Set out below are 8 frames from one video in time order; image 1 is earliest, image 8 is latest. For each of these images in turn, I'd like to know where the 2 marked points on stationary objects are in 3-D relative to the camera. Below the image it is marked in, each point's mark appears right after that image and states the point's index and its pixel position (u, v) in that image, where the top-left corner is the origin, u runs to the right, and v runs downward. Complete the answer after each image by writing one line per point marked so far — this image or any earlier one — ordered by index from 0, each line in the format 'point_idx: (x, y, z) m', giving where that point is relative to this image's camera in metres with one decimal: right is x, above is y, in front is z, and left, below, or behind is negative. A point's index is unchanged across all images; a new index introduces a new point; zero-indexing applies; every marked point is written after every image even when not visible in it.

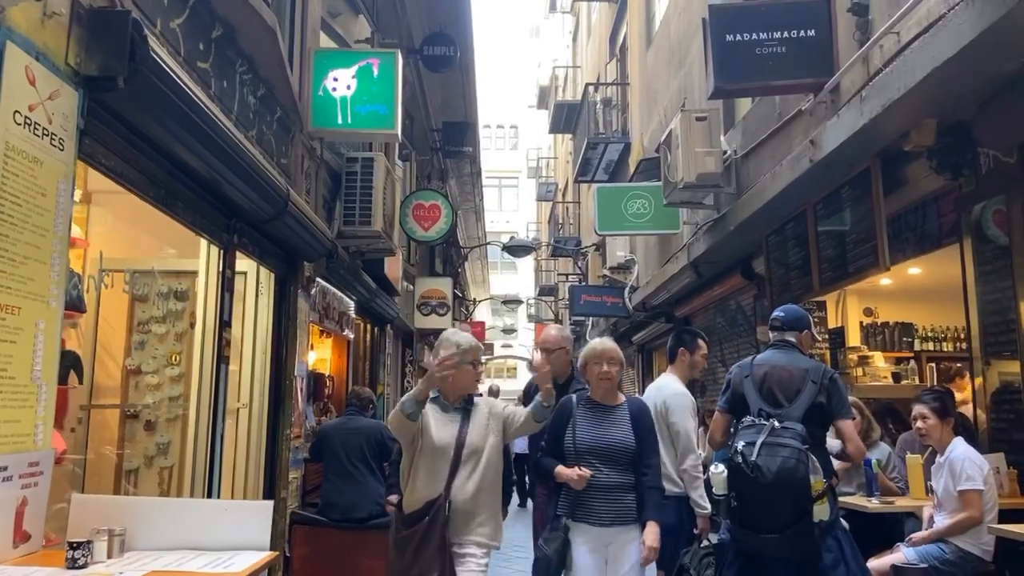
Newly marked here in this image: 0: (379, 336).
0: (-1.8, -0.7, +10.6) m
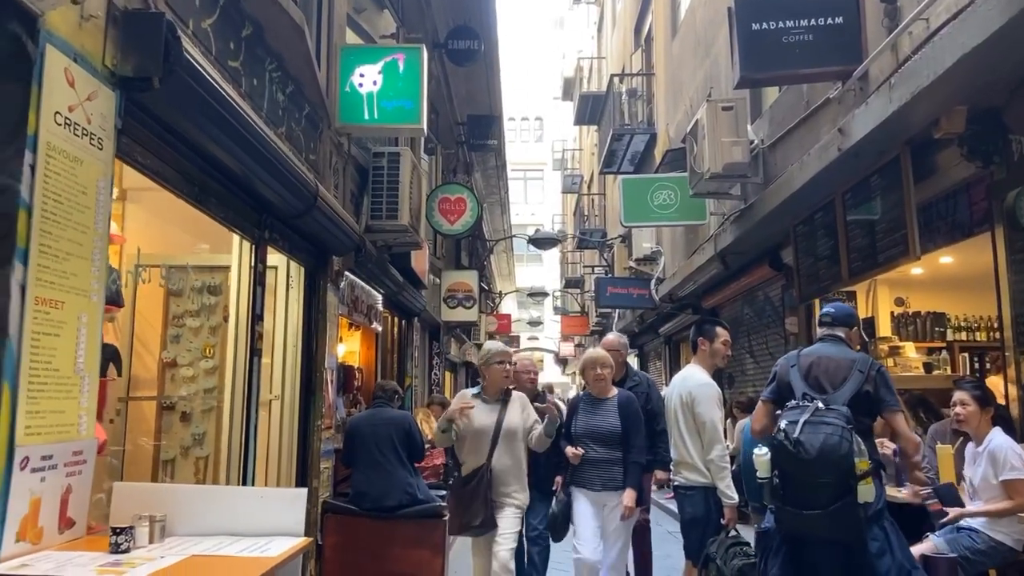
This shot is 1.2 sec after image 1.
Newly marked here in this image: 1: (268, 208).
0: (-1.5, -0.6, +10.7) m
1: (-1.5, +0.5, +4.9) m
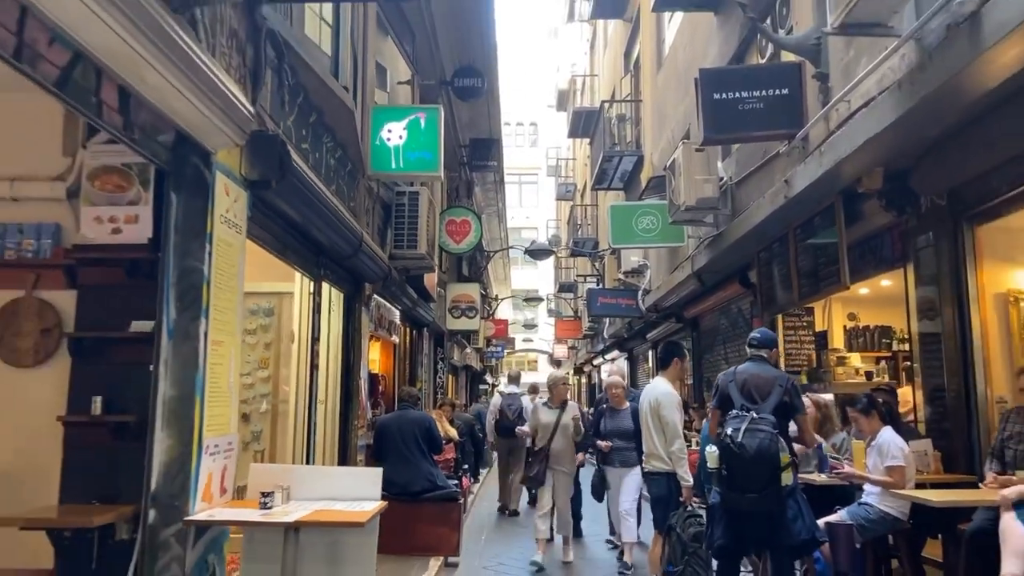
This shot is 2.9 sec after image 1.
0: (-1.5, -0.8, +12.0) m
1: (-1.5, +0.3, +6.2) m
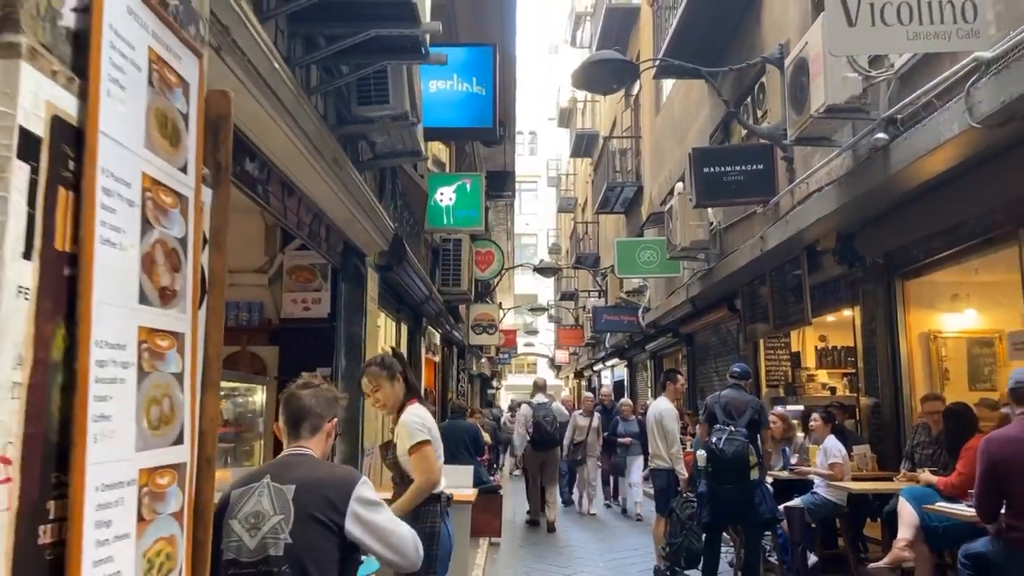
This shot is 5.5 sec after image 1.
0: (-1.1, -1.2, +13.7) m
1: (-1.1, -0.1, +8.0) m
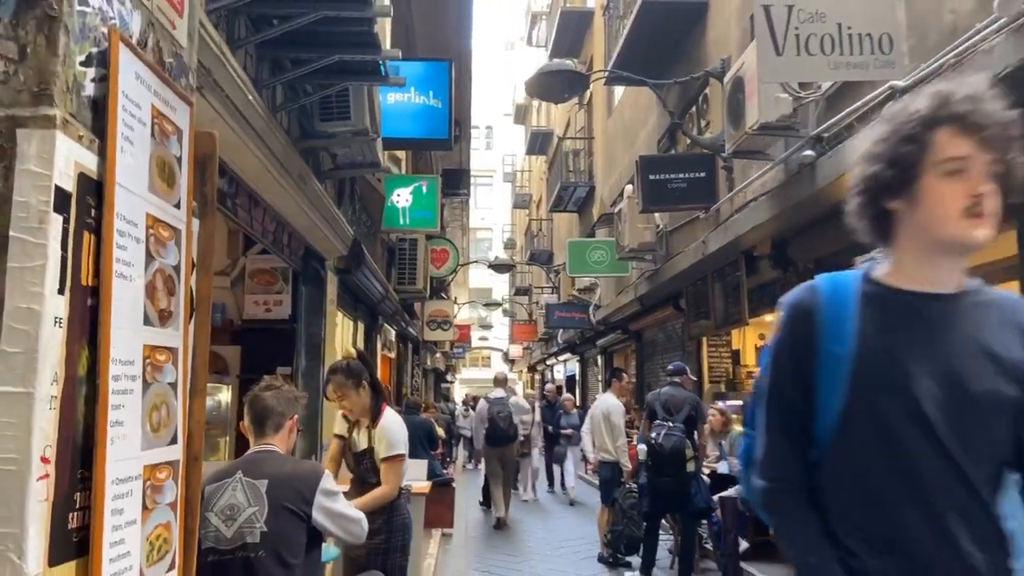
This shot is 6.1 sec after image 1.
0: (-2.0, -1.2, +14.0) m
1: (-1.6, -0.1, +8.2) m
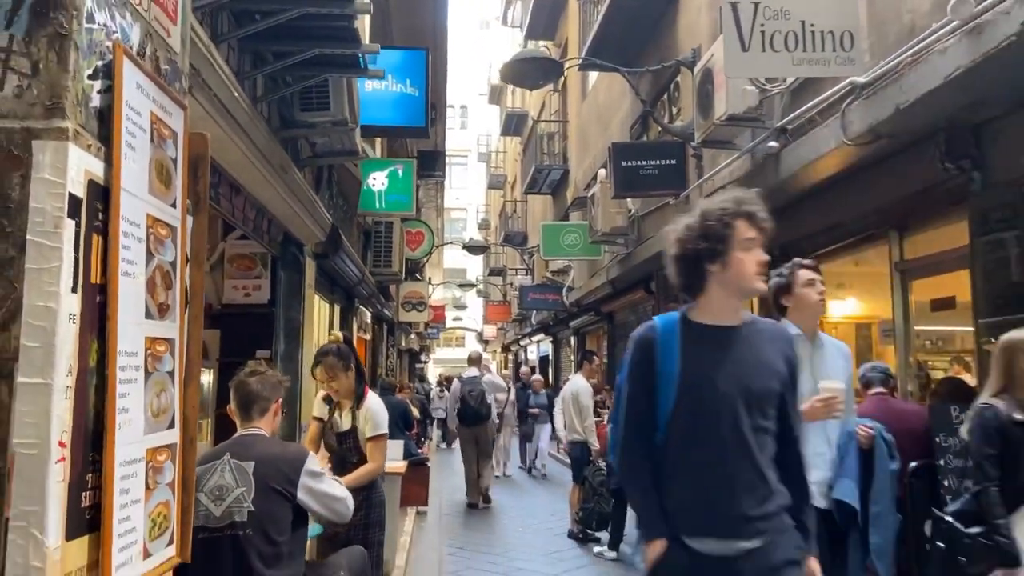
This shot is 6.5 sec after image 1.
0: (-2.5, -0.8, +14.1) m
1: (-1.9, +0.1, +8.3) m
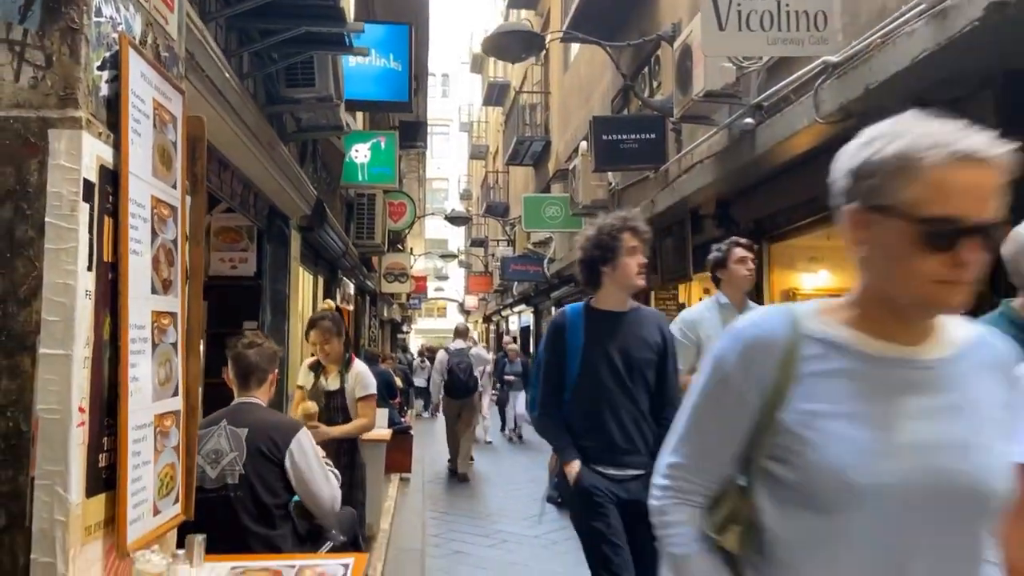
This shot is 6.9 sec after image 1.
0: (-2.8, -0.3, +14.2) m
1: (-2.1, +0.4, +8.4) m
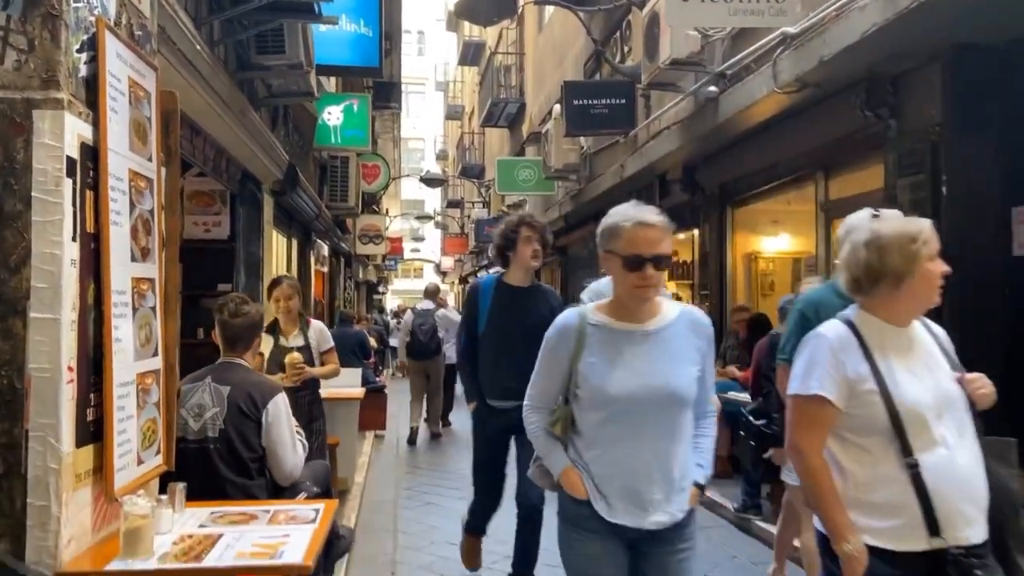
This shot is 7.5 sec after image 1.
0: (-3.3, +0.4, +14.3) m
1: (-2.4, +0.8, +8.5) m
